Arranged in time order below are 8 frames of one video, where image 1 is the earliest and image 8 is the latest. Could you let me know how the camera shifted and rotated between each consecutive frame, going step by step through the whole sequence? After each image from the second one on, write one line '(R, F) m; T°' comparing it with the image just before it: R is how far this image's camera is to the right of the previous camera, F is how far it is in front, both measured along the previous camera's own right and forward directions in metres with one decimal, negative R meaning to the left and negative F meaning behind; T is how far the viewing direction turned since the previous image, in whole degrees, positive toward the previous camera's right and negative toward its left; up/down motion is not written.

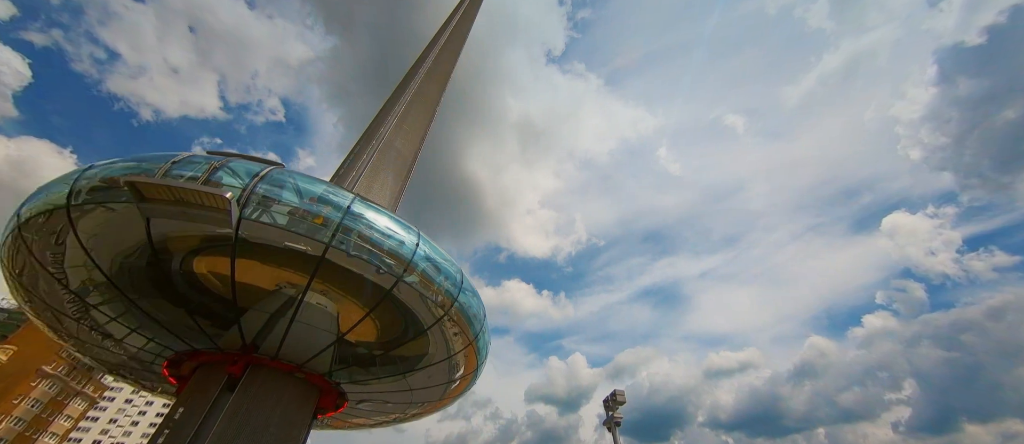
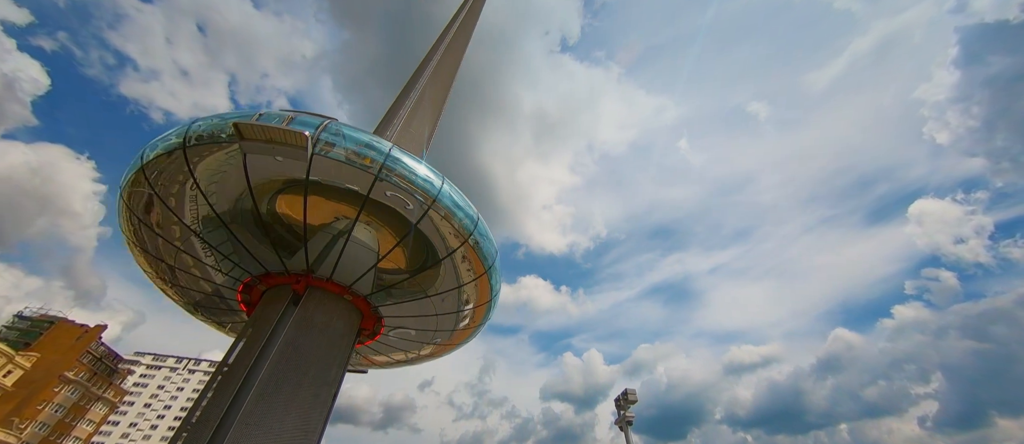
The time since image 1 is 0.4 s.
(-0.1, +0.2) m; -1°
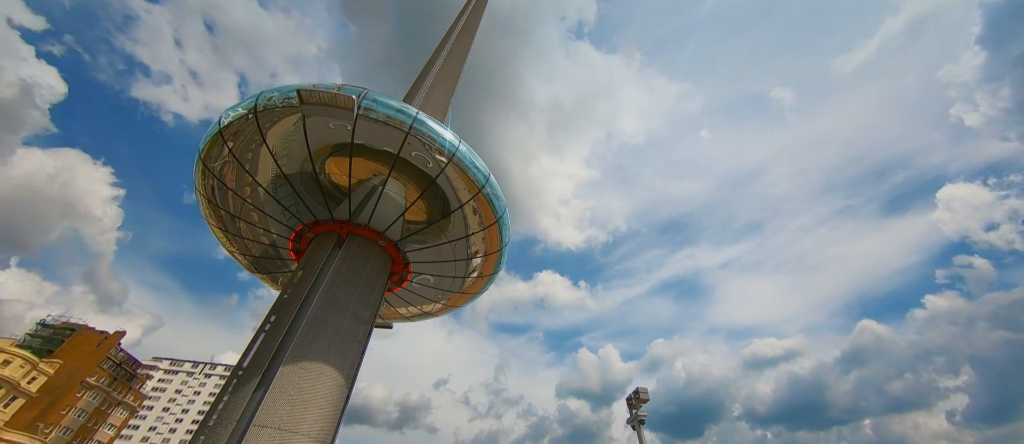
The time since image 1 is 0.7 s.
(0.0, +0.2) m; -1°
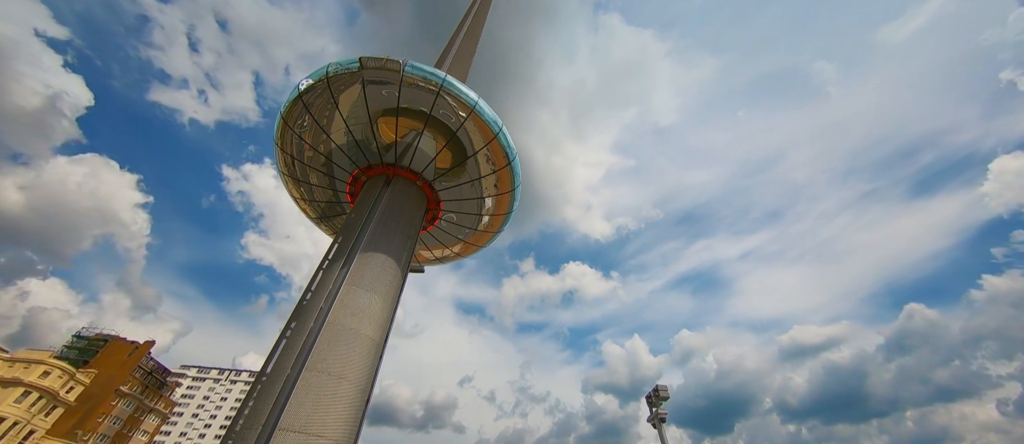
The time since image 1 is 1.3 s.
(+0.1, +0.3) m; -3°
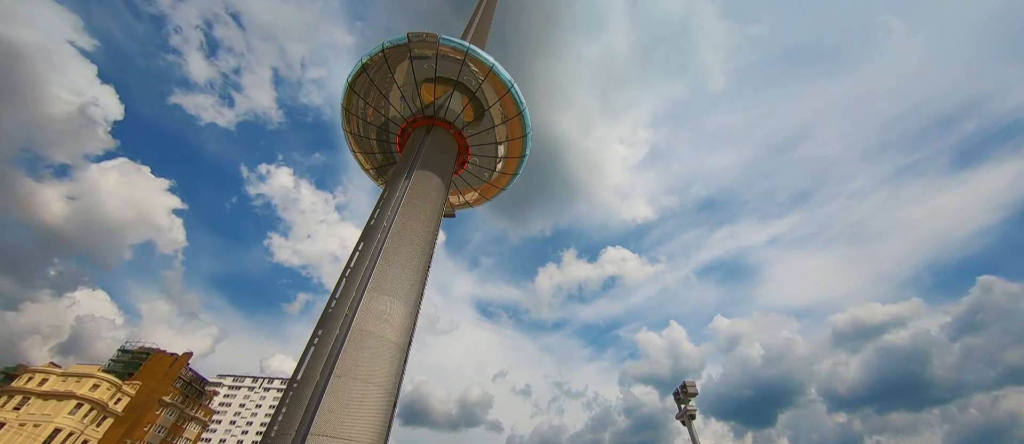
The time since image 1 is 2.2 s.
(+0.2, +0.3) m; -4°
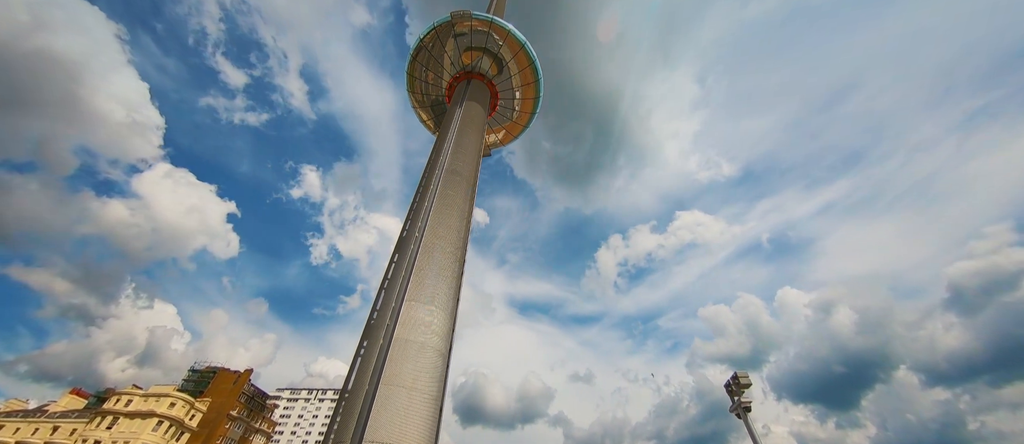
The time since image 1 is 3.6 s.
(+0.4, +0.6) m; -6°
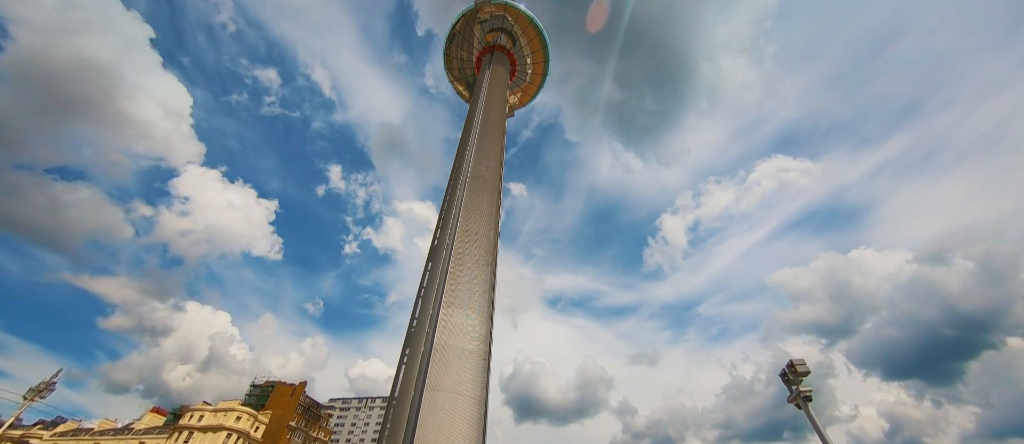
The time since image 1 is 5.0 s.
(+0.4, +0.7) m; -6°
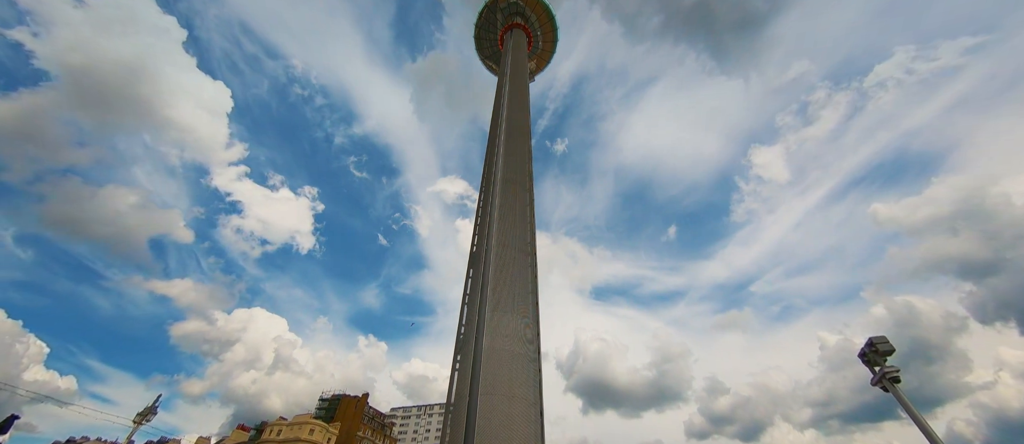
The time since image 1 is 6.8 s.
(+0.6, +0.8) m; -8°
